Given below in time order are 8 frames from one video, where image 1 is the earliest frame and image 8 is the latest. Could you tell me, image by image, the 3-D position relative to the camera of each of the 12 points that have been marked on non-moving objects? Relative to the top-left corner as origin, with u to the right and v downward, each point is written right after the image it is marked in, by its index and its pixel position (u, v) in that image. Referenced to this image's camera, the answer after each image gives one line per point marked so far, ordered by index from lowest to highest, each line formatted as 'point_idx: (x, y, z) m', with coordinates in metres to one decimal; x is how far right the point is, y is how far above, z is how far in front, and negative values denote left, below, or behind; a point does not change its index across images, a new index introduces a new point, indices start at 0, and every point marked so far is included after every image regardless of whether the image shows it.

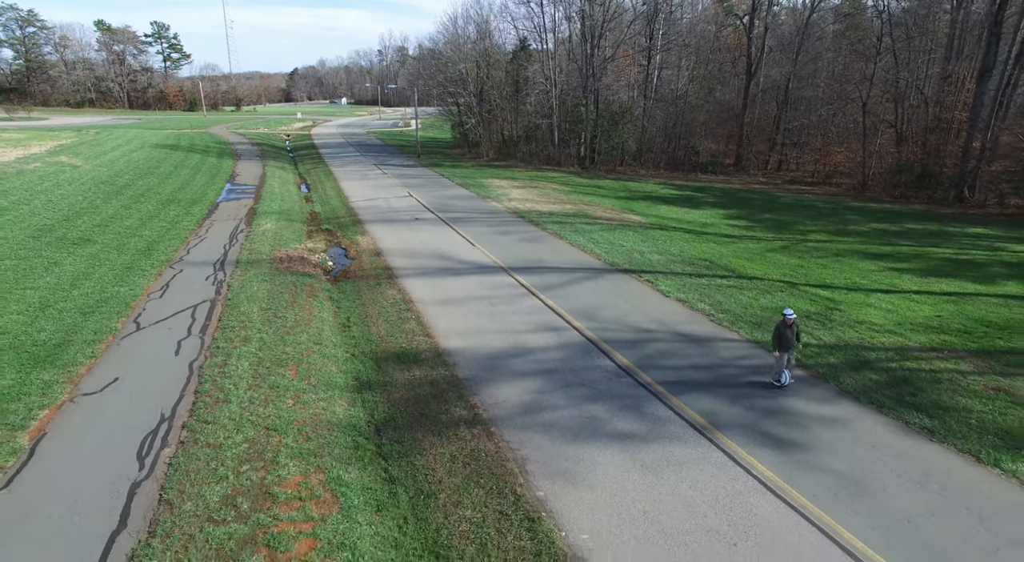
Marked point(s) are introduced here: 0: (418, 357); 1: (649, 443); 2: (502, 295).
0: (-1.4, -1.1, +9.8) m
1: (+1.6, -1.8, +7.5) m
2: (-0.2, -0.3, +12.5) m
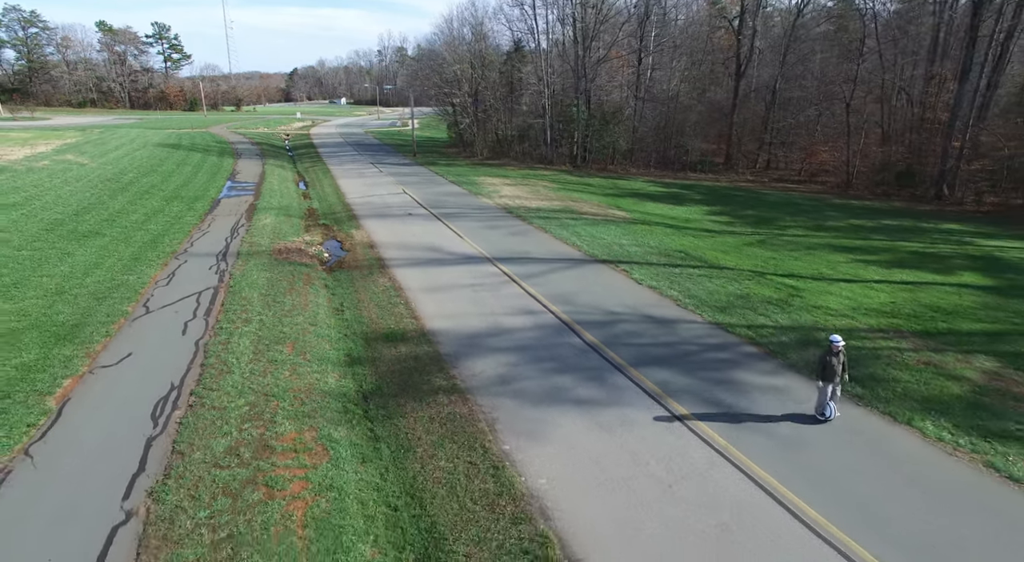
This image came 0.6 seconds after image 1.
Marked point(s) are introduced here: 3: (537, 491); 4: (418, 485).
0: (-1.7, -0.9, +10.8) m
1: (+1.2, -1.6, +8.5) m
2: (-0.5, -0.1, +13.4) m
3: (+0.2, -2.1, +6.9) m
4: (-1.0, -2.1, +6.9) m
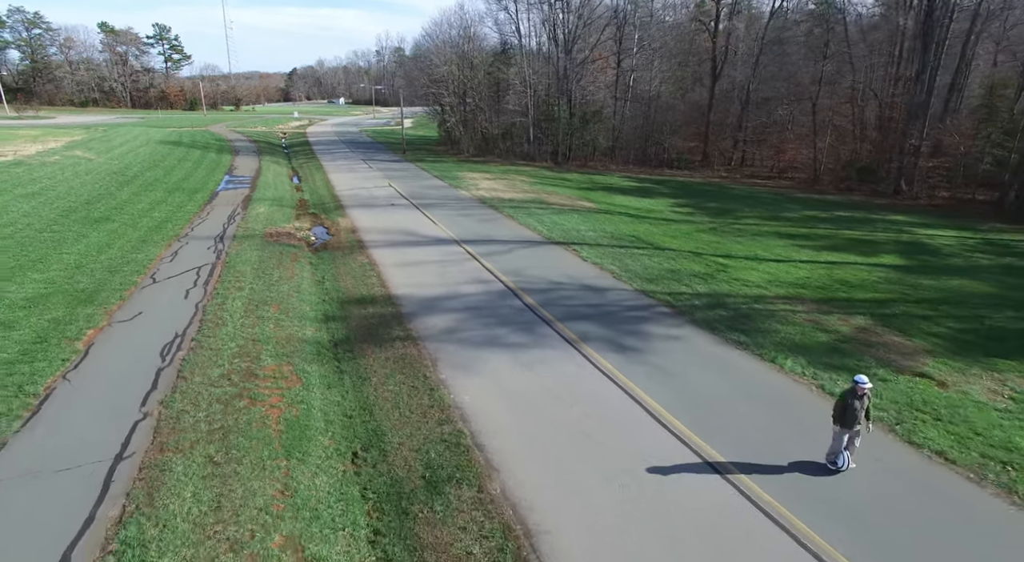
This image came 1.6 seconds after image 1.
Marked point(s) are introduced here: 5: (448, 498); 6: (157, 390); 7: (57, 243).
0: (-2.7, -0.4, +12.7) m
1: (+0.3, -1.0, +10.4) m
2: (-1.5, +0.5, +15.3) m
3: (-0.8, -1.6, +8.9) m
4: (-1.9, -1.6, +8.9) m
5: (-0.6, -2.2, +6.7) m
6: (-4.8, -1.4, +8.8) m
7: (-10.9, +0.9, +15.7) m
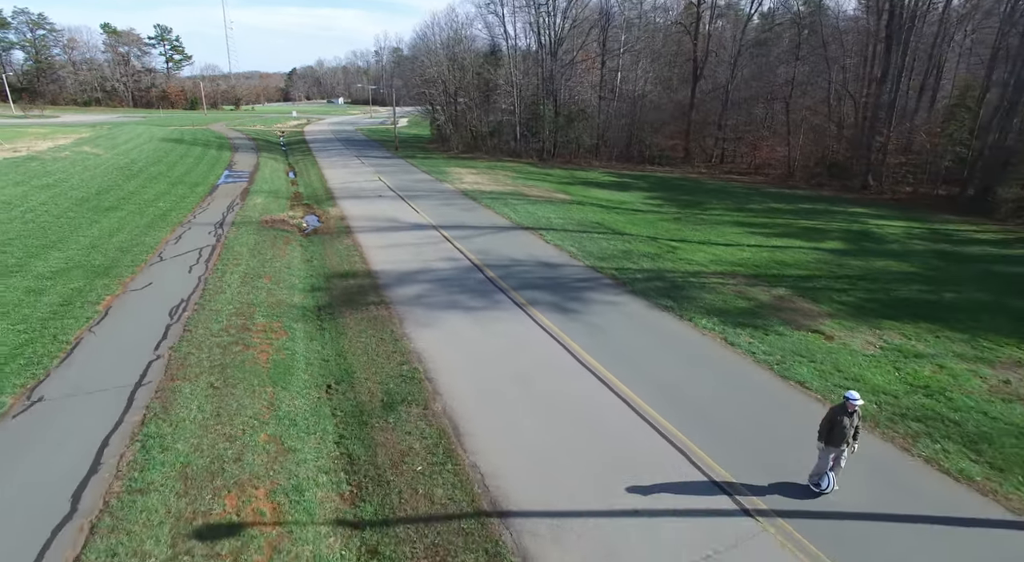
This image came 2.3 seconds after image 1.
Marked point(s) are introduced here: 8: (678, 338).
0: (-3.5, +0.1, +14.4) m
1: (-0.5, -0.5, +12.2) m
2: (-2.3, +1.0, +17.1) m
3: (-1.6, -1.1, +10.6) m
4: (-2.7, -1.0, +10.6) m
5: (-1.4, -1.7, +8.4) m
6: (-5.5, -0.9, +10.5) m
7: (-11.7, +1.4, +17.5) m
8: (+2.7, -0.9, +11.1) m
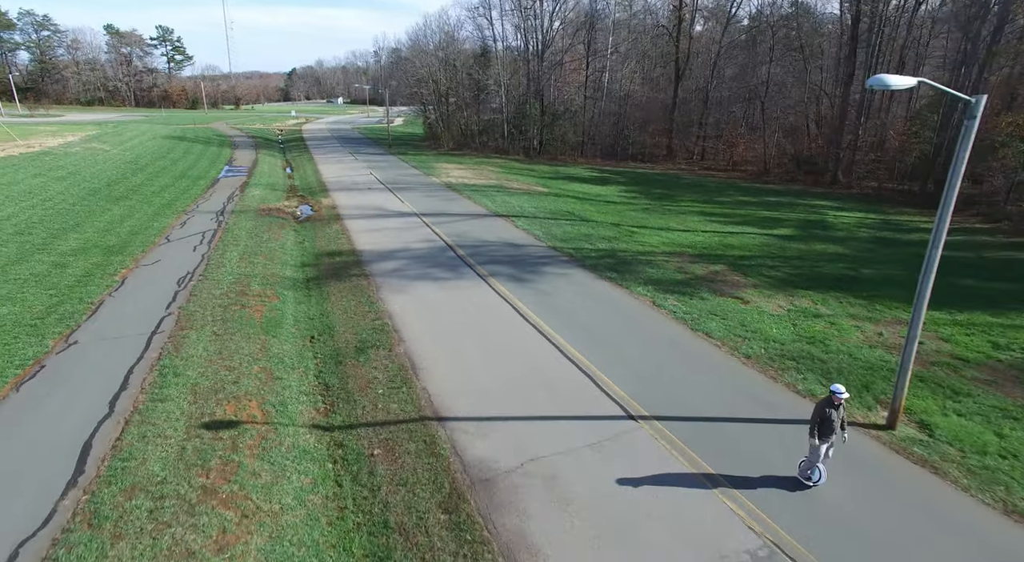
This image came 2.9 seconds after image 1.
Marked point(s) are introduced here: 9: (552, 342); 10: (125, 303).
0: (-4.2, +0.7, +16.3) m
1: (-1.3, 0.0, +14.0) m
2: (-3.0, +1.5, +18.9) m
3: (-2.3, -0.5, +12.4) m
4: (-3.5, -0.5, +12.4) m
5: (-2.2, -1.1, +10.2) m
6: (-6.3, -0.4, +12.3) m
7: (-12.5, +2.0, +19.3) m
8: (+1.9, -0.4, +12.9) m
9: (+0.6, -0.9, +10.7) m
10: (-7.2, -0.4, +12.3) m
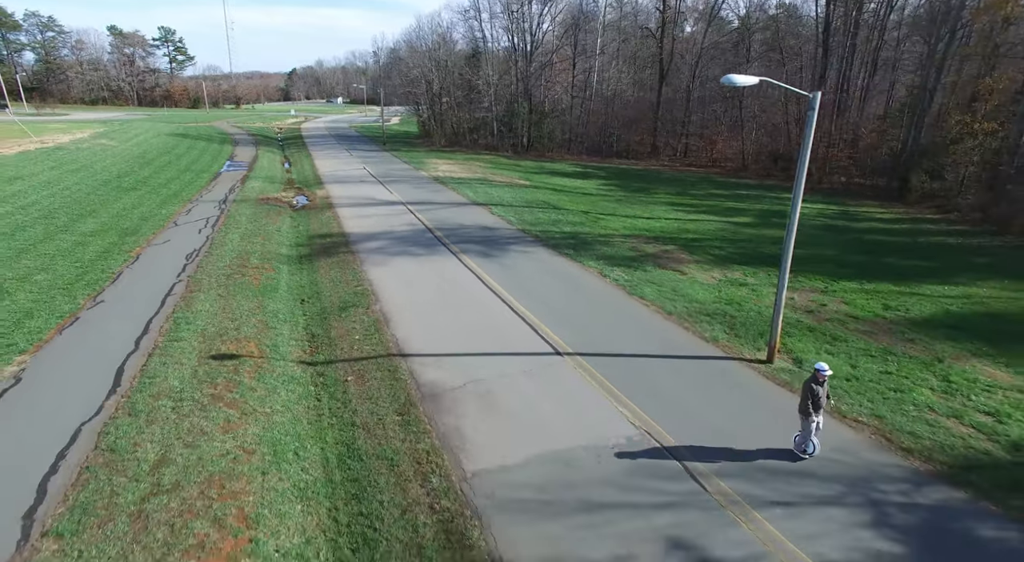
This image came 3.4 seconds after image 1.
0: (-5.0, +1.3, +18.1) m
1: (-2.1, +0.6, +15.8) m
2: (-3.8, +2.1, +20.8) m
3: (-3.1, +0.1, +14.3) m
4: (-4.3, +0.1, +14.3) m
5: (-3.0, -0.6, +12.1) m
6: (-7.1, +0.2, +14.2) m
7: (-13.2, +2.6, +21.2) m
8: (+1.2, +0.2, +14.8) m
9: (-0.1, -0.4, +12.6) m
10: (-8.0, +0.2, +14.1) m
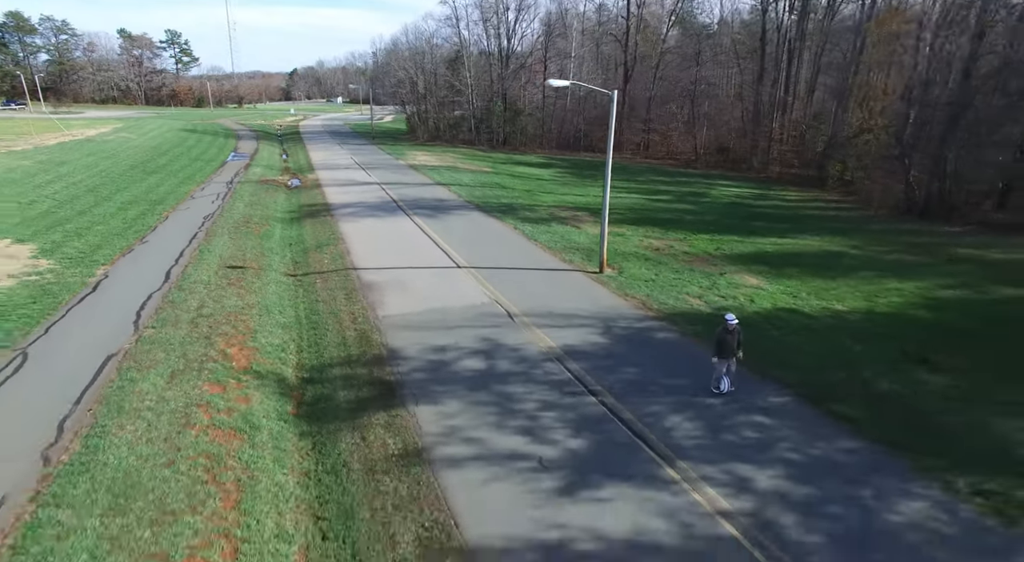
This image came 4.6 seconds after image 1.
0: (-6.8, +2.7, +22.9) m
1: (-3.9, +2.0, +20.6) m
2: (-5.6, +3.5, +25.5) m
3: (-5.0, +1.5, +19.1) m
4: (-6.1, +1.5, +19.1) m
5: (-4.9, +0.8, +16.9) m
6: (-9.0, +1.6, +19.0) m
7: (-15.1, +4.0, +26.0) m
8: (-0.7, +1.6, +19.6) m
9: (-2.0, +1.0, +17.3) m
10: (-9.8, +1.6, +19.0) m
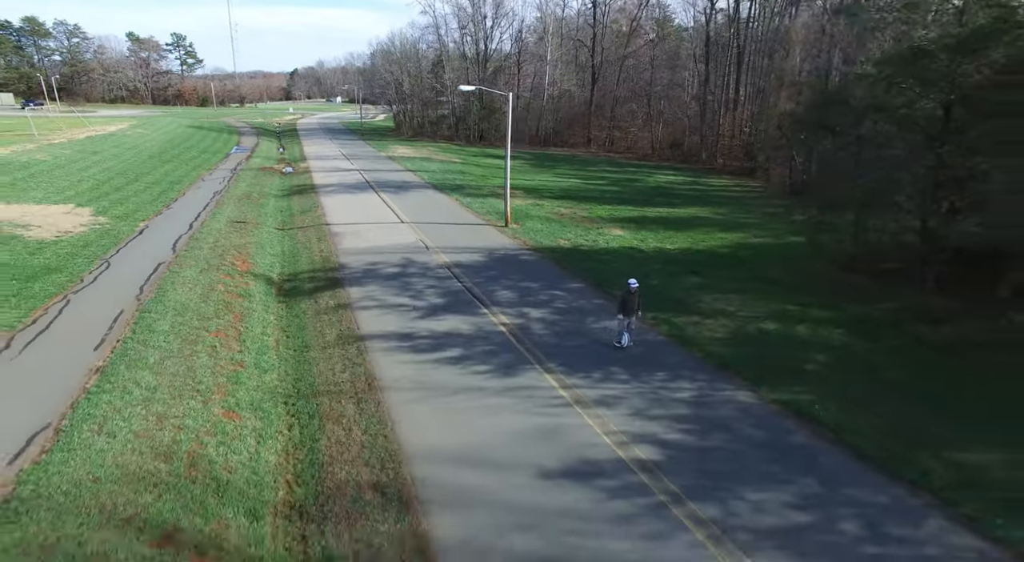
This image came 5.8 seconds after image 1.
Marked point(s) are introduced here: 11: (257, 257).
0: (-9.0, +4.1, +28.2) m
1: (-6.0, +3.4, +25.9) m
2: (-7.7, +5.0, +30.9) m
3: (-7.1, +2.9, +24.4) m
4: (-8.2, +2.9, +24.4) m
5: (-7.0, +2.3, +22.2) m
6: (-11.1, +3.0, +24.3) m
7: (-17.2, +5.4, +31.4) m
8: (-2.8, +3.0, +24.9) m
9: (-4.1, +2.5, +22.7) m
10: (-12.0, +3.0, +24.3) m
11: (-6.2, +0.5, +16.0) m
